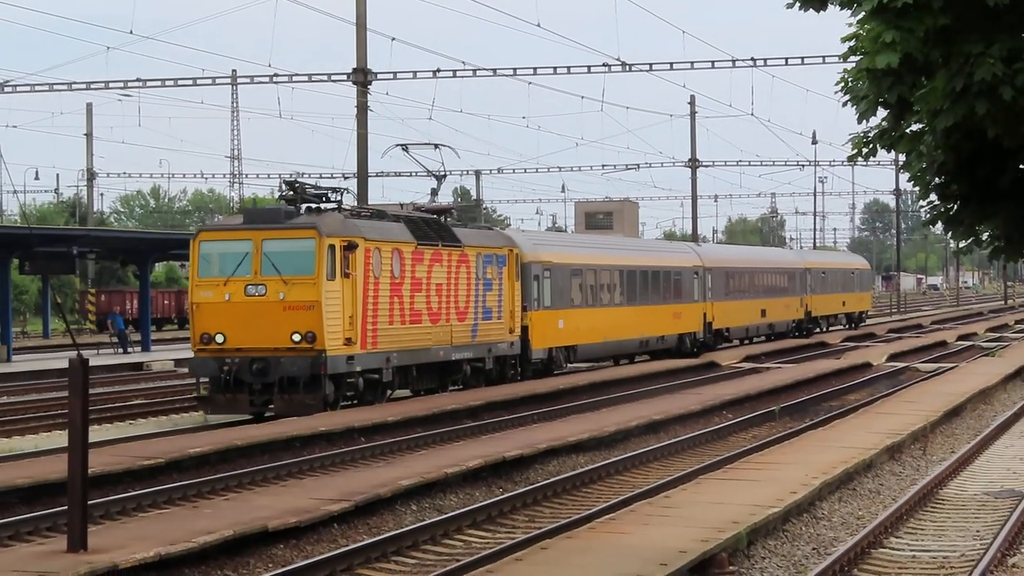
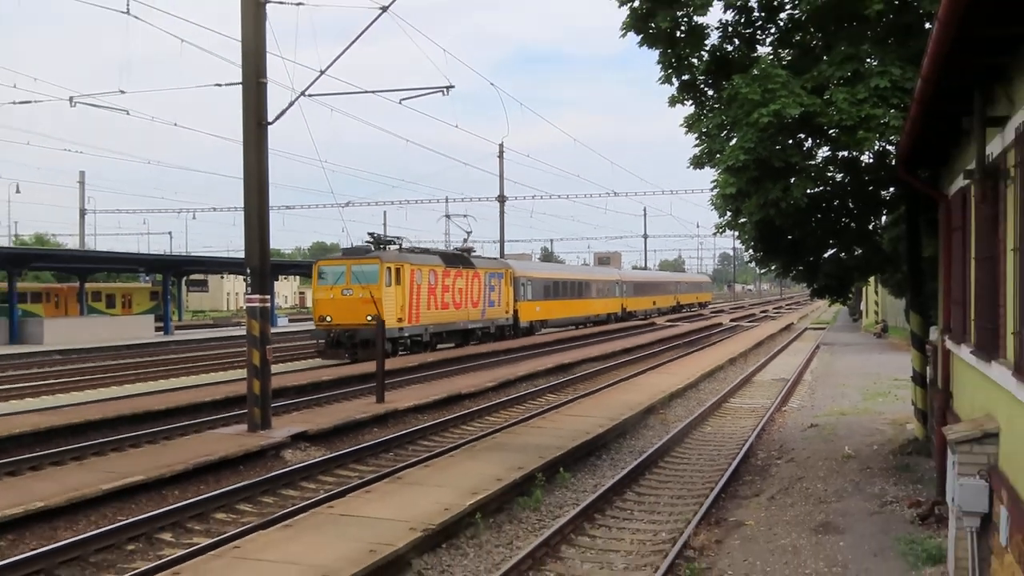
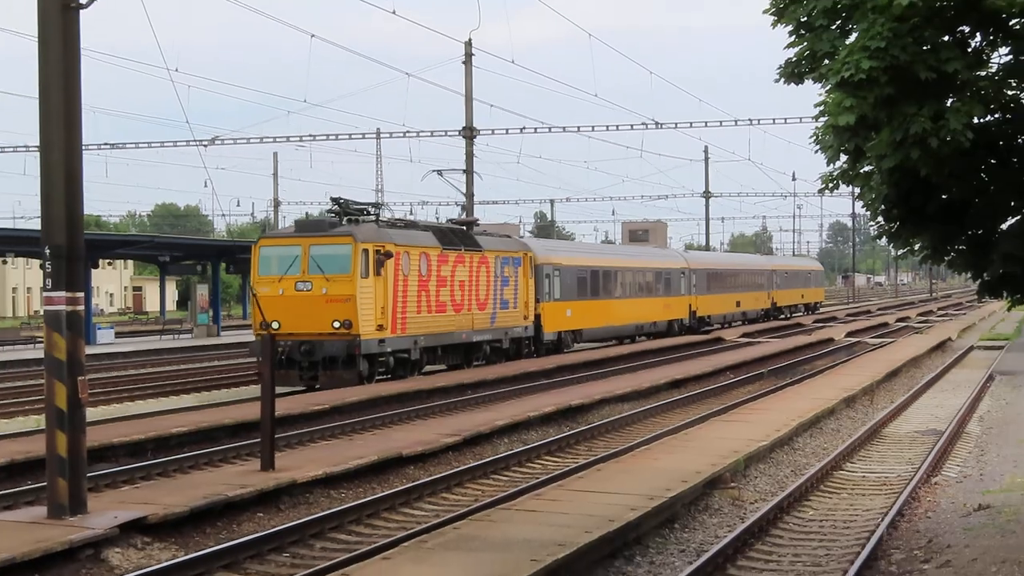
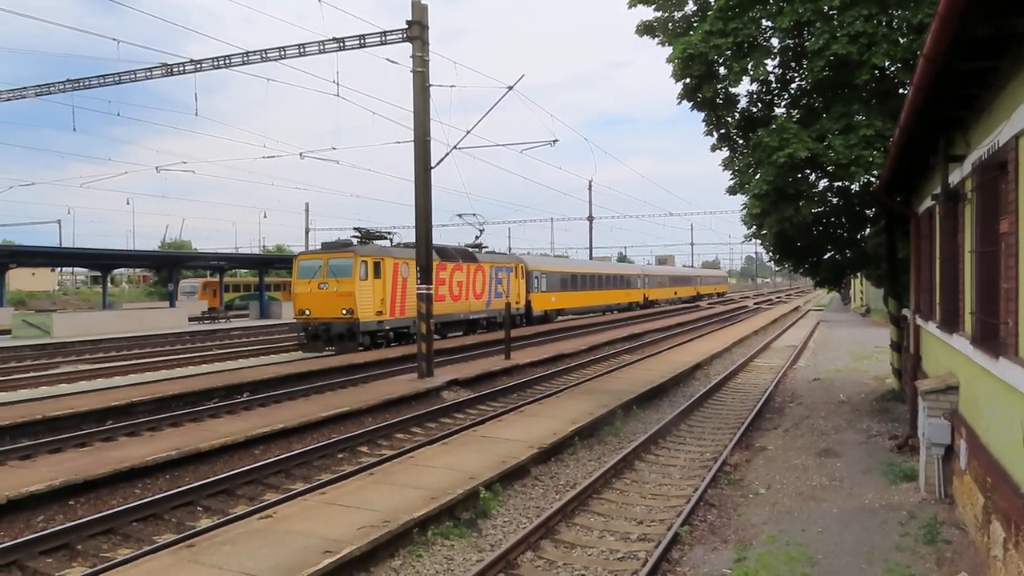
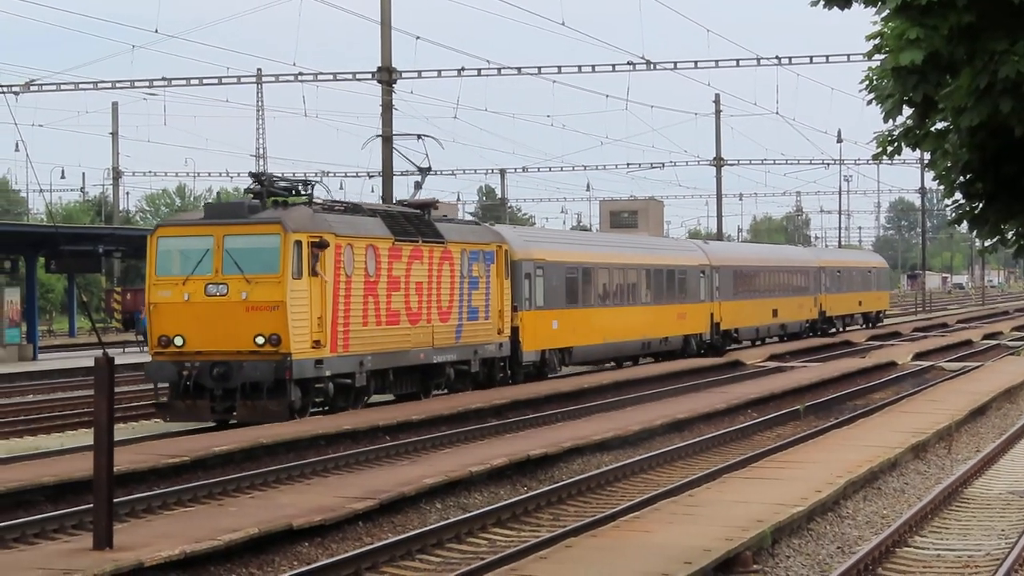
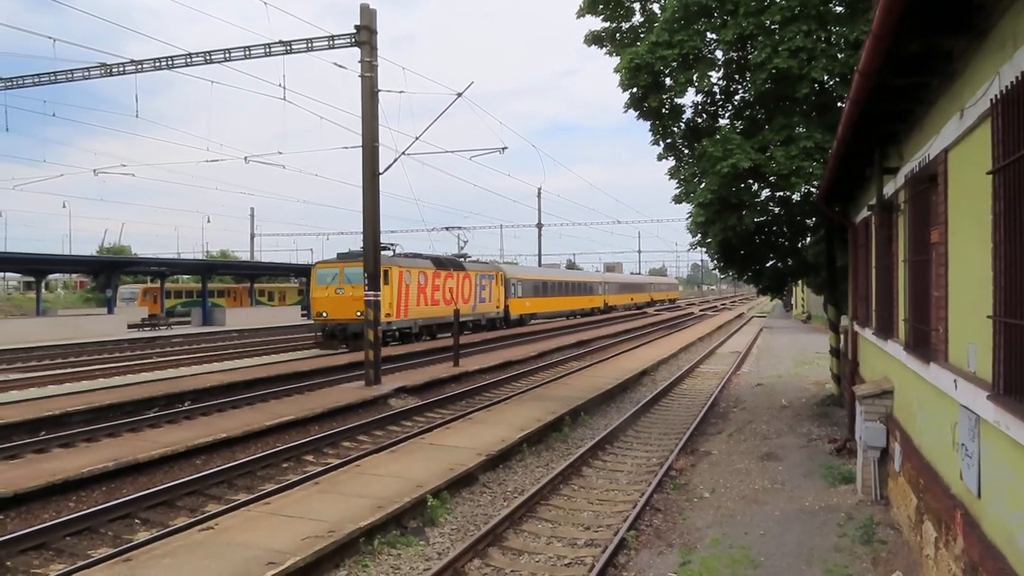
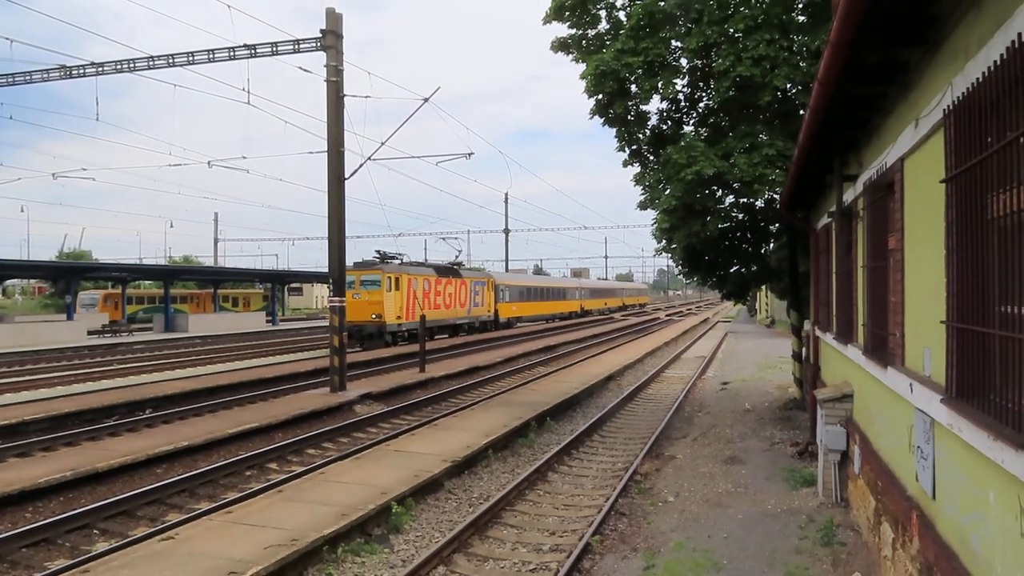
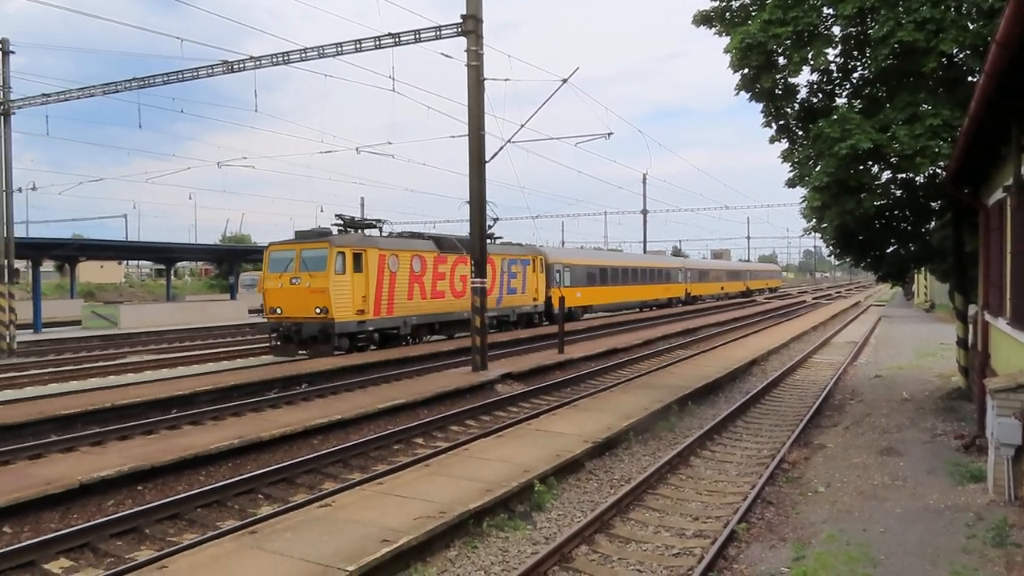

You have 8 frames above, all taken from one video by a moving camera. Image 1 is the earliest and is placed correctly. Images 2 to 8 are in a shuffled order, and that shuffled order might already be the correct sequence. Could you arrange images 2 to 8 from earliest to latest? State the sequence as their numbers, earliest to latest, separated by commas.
5, 3, 2, 7, 6, 4, 8
